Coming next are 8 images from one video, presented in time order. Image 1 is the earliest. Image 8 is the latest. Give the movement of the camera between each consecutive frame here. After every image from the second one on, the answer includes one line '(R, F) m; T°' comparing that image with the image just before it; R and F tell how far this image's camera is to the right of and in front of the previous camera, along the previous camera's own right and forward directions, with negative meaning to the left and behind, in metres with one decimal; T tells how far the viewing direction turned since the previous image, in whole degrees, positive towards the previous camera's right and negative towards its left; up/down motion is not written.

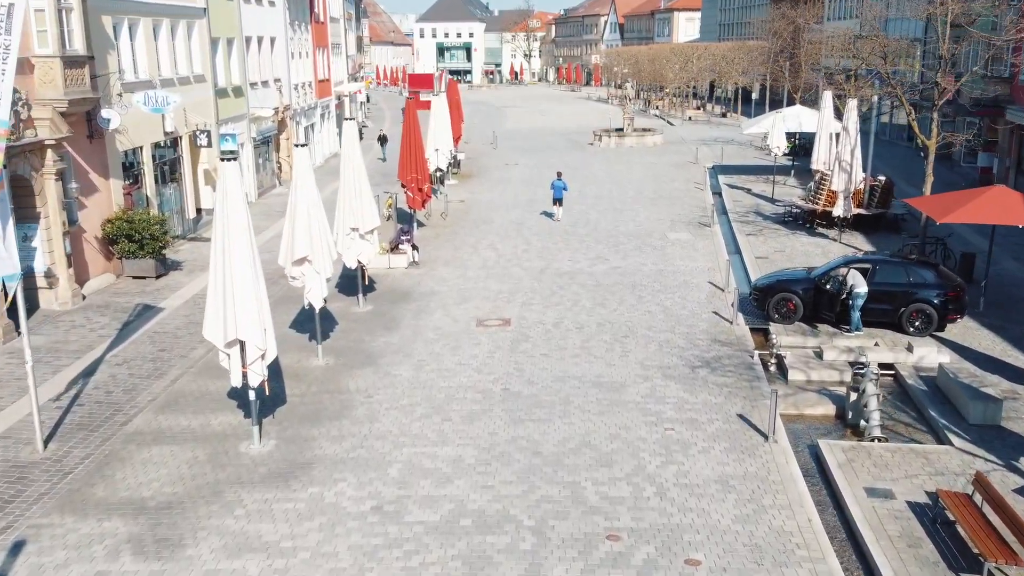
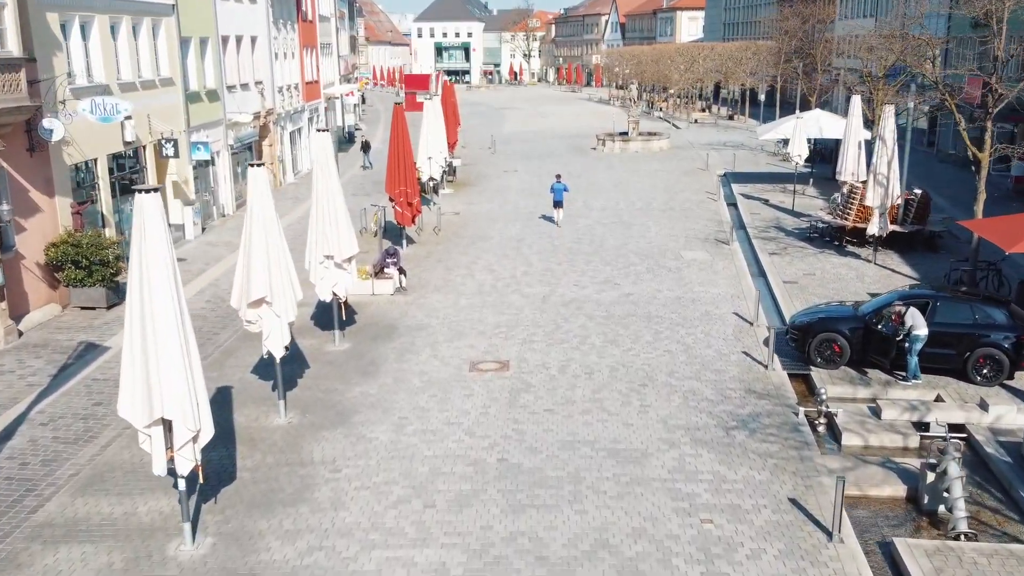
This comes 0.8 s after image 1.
(0.0, +2.3) m; 0°
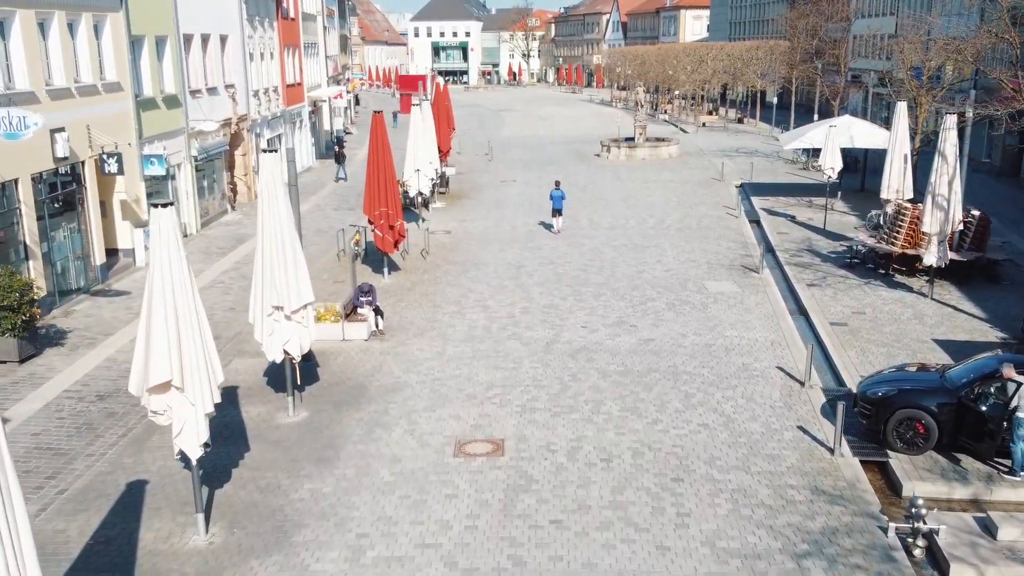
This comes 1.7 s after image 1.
(0.0, +3.0) m; 0°
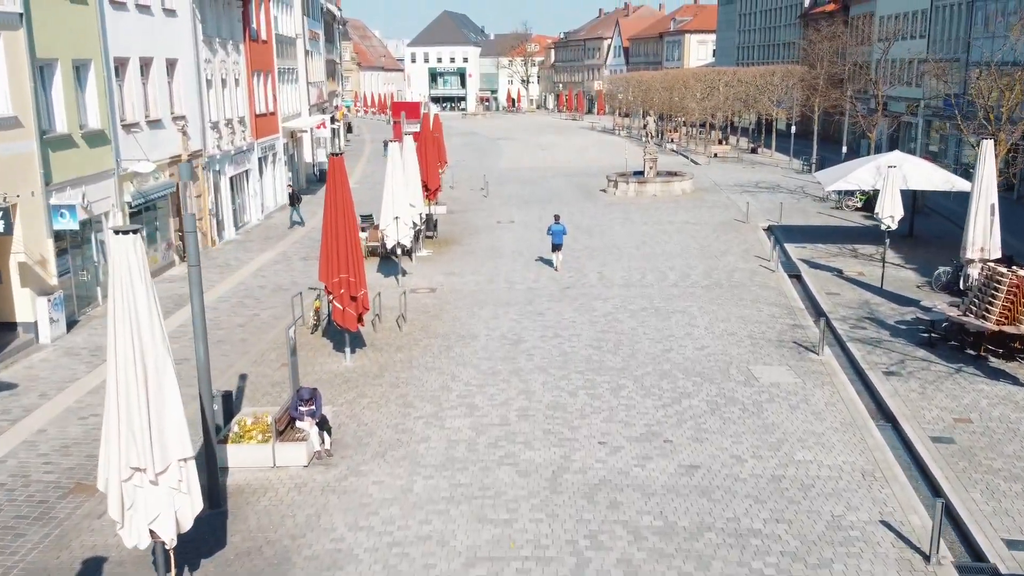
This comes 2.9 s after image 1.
(+0.1, +4.2) m; 0°
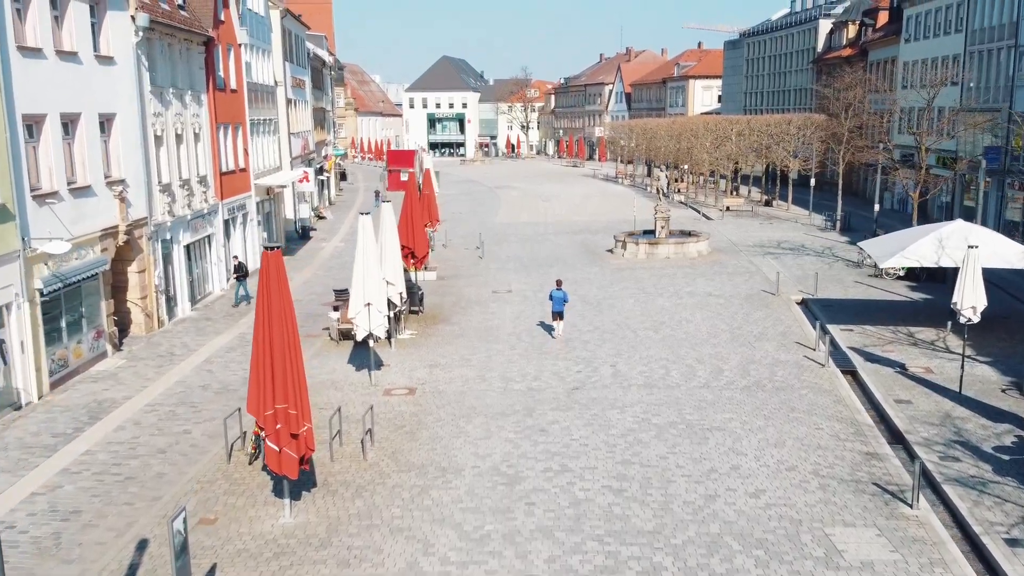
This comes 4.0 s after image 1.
(+0.1, +3.8) m; 0°
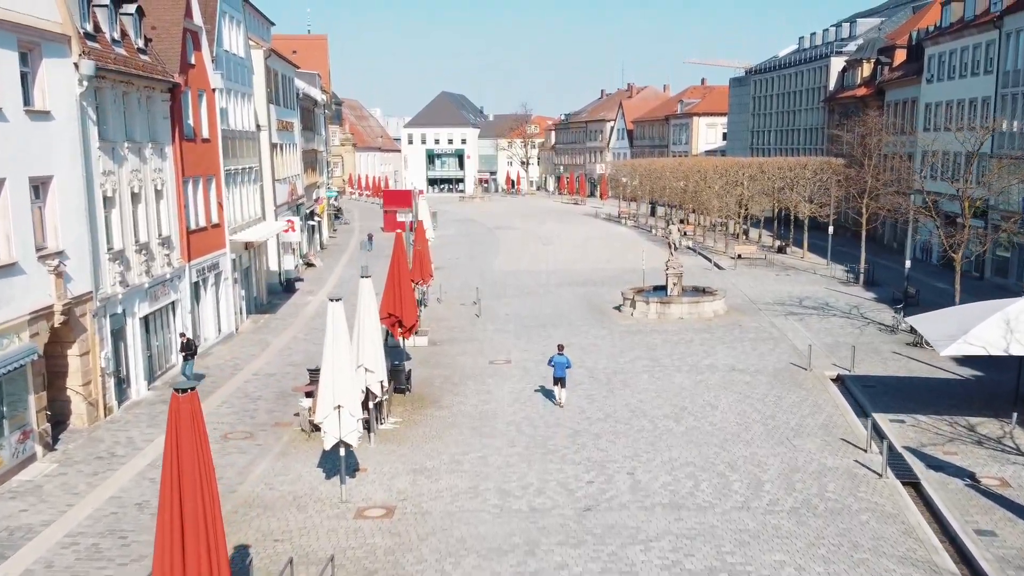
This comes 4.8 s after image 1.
(0.0, +2.9) m; 0°
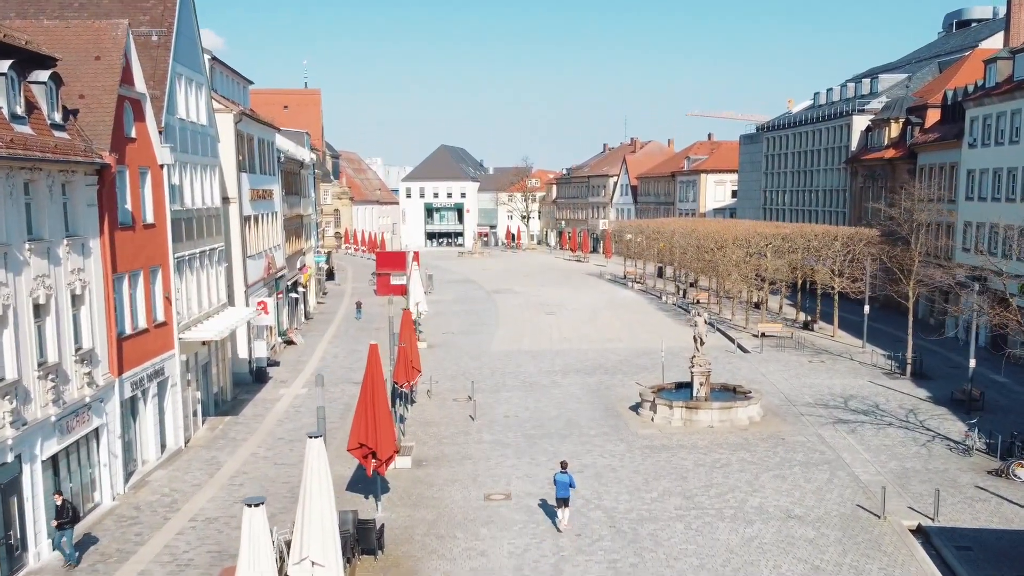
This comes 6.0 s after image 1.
(0.0, +4.5) m; 0°
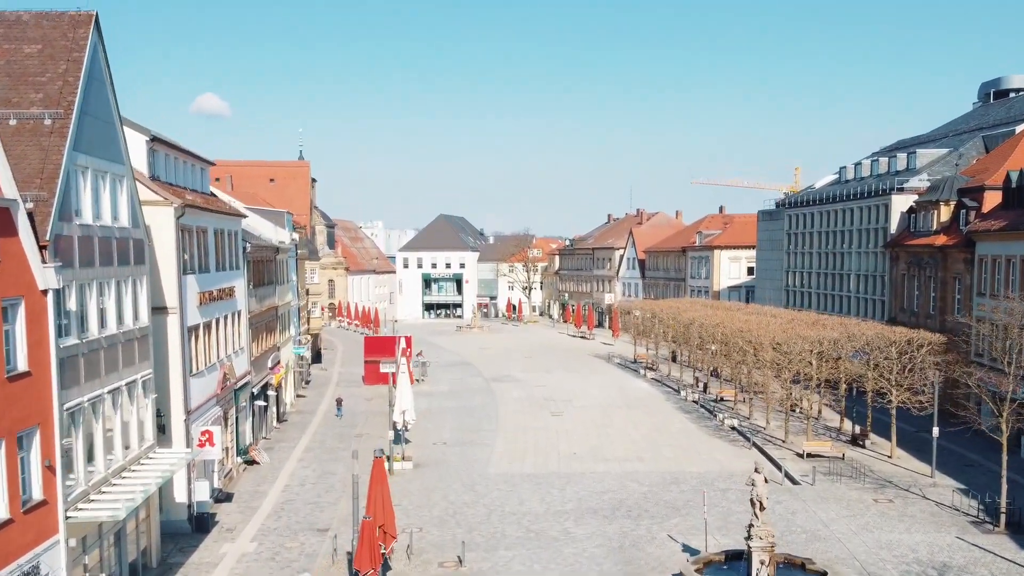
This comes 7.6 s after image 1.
(0.0, +6.2) m; 0°
